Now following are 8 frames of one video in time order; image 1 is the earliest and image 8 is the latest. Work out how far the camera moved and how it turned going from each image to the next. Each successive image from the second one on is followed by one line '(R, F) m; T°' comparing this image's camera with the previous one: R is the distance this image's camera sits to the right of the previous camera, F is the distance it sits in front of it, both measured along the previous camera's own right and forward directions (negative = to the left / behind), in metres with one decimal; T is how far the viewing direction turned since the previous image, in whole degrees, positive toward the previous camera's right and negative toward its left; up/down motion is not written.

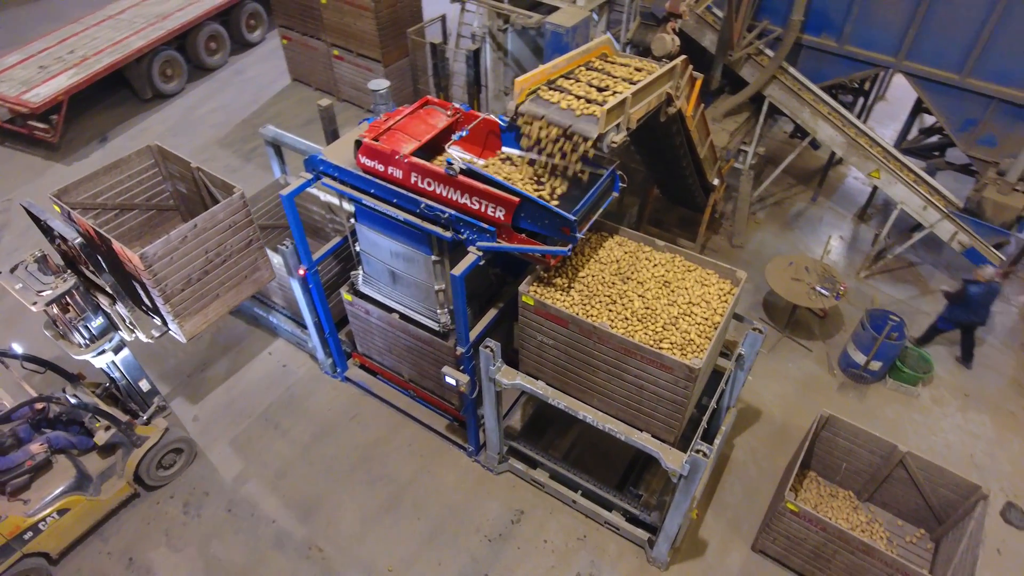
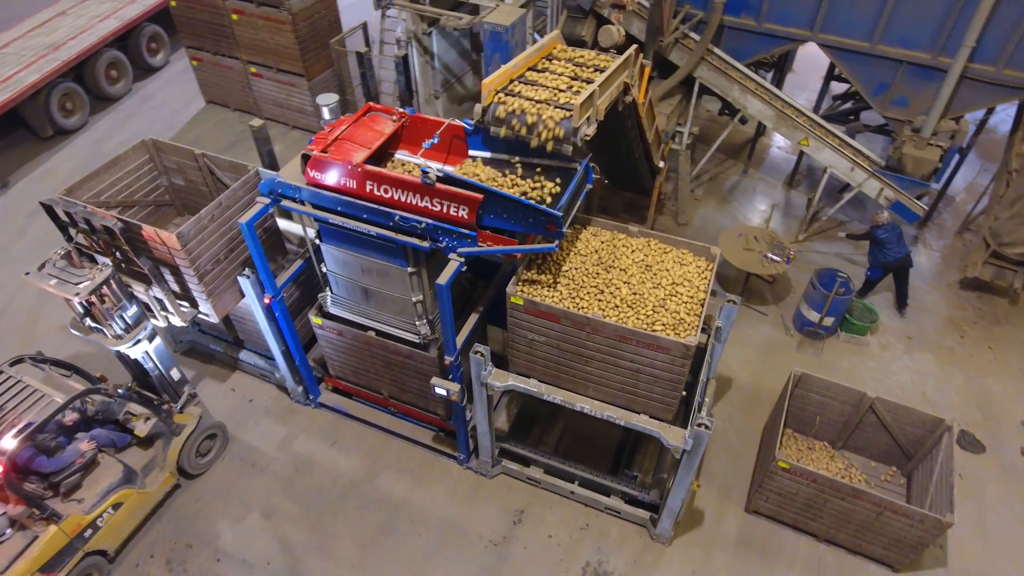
(-0.4, 0.0) m; +7°
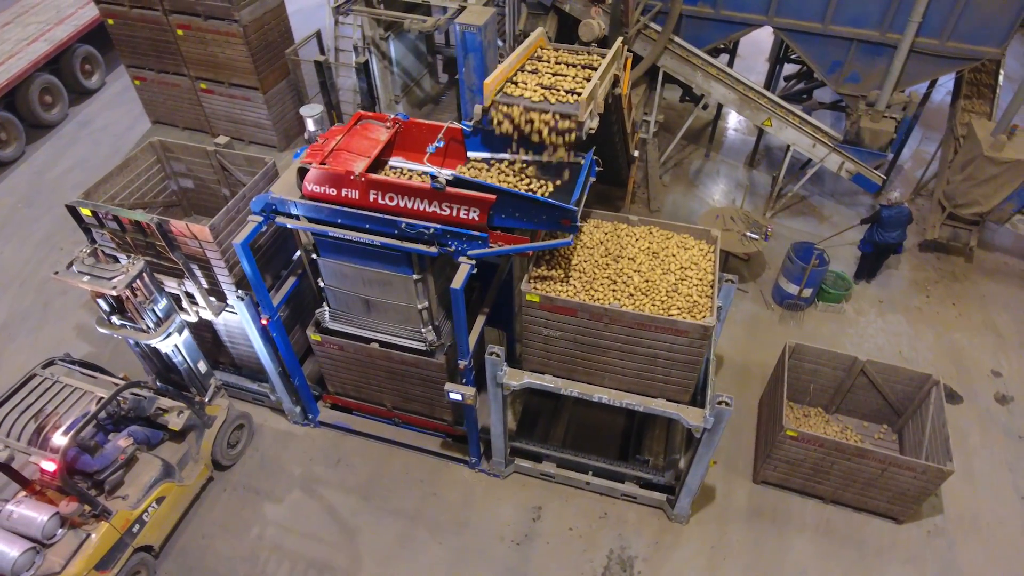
(-0.4, 0.0) m; +5°
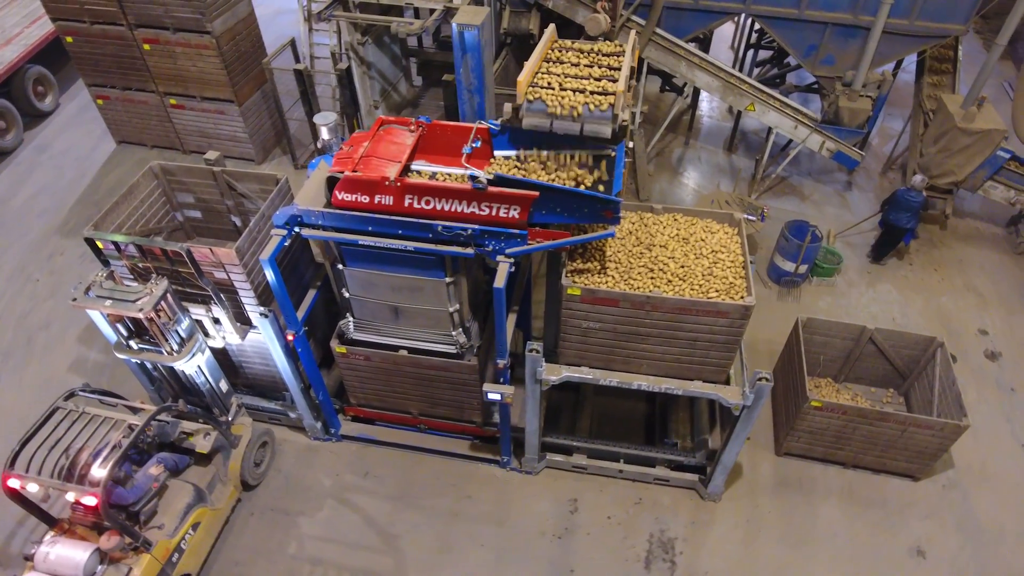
(-0.5, 0.0) m; +4°
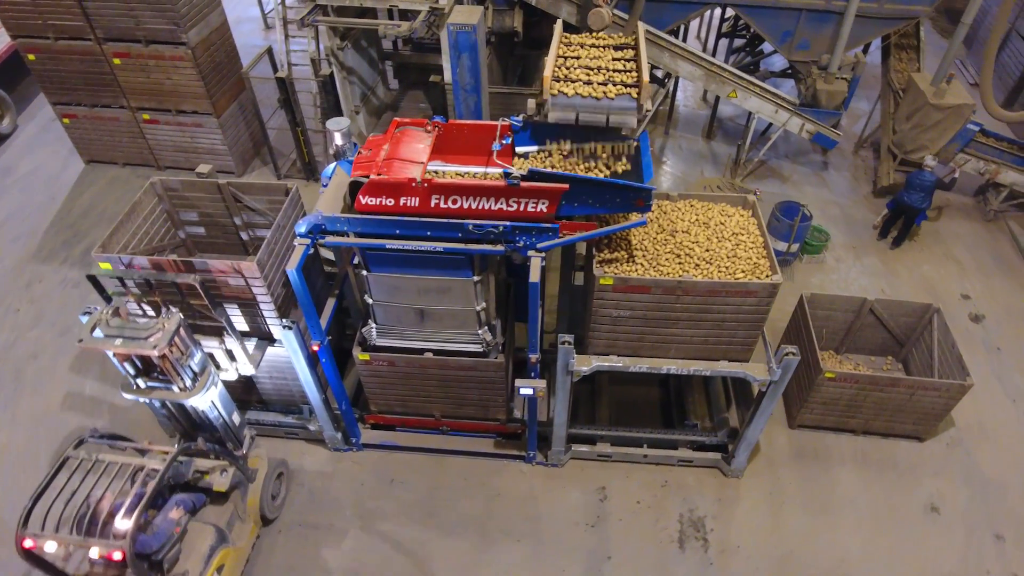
(-0.5, 0.0) m; +4°
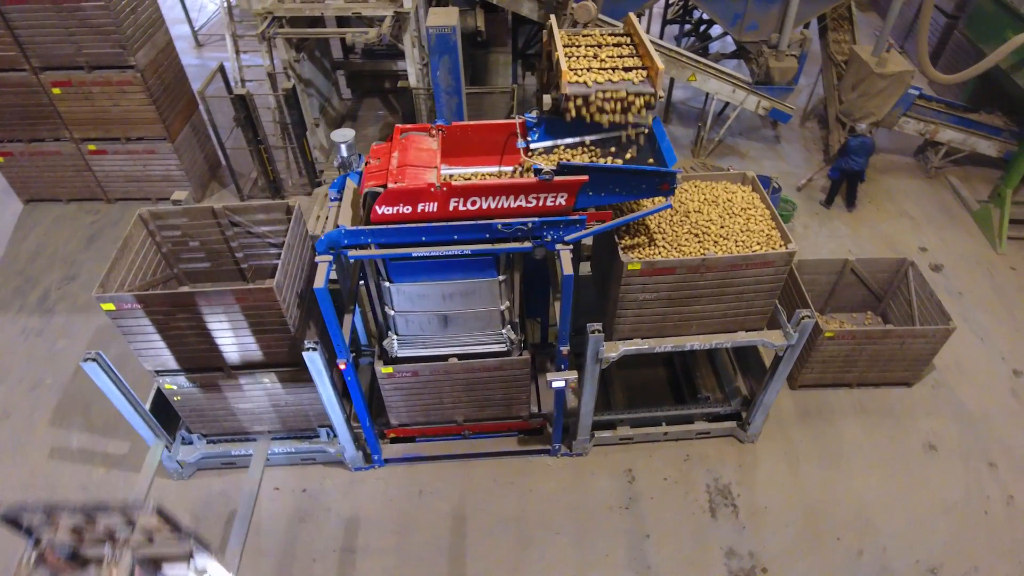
(-0.6, 0.0) m; +6°
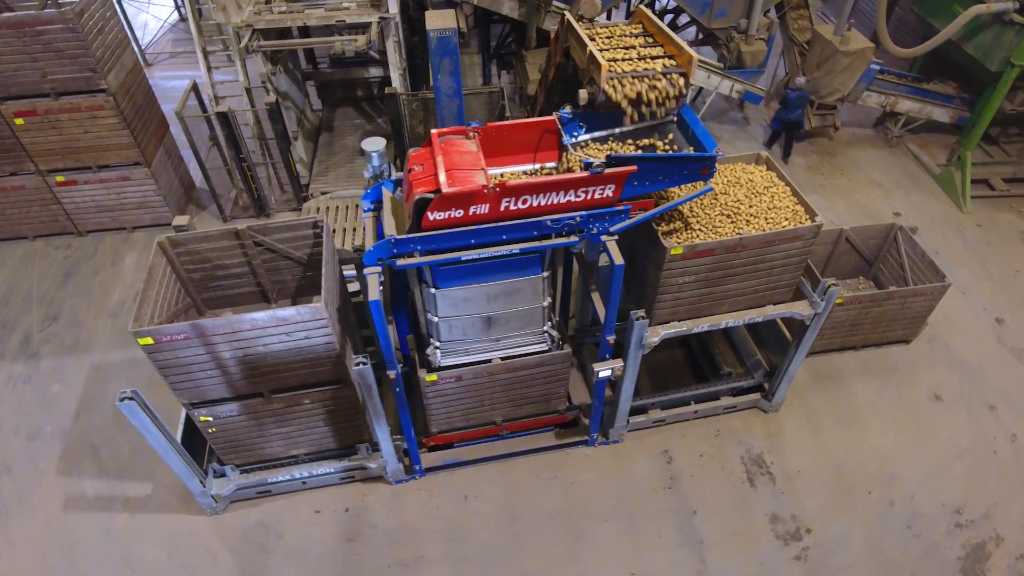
(-0.7, 0.0) m; +5°
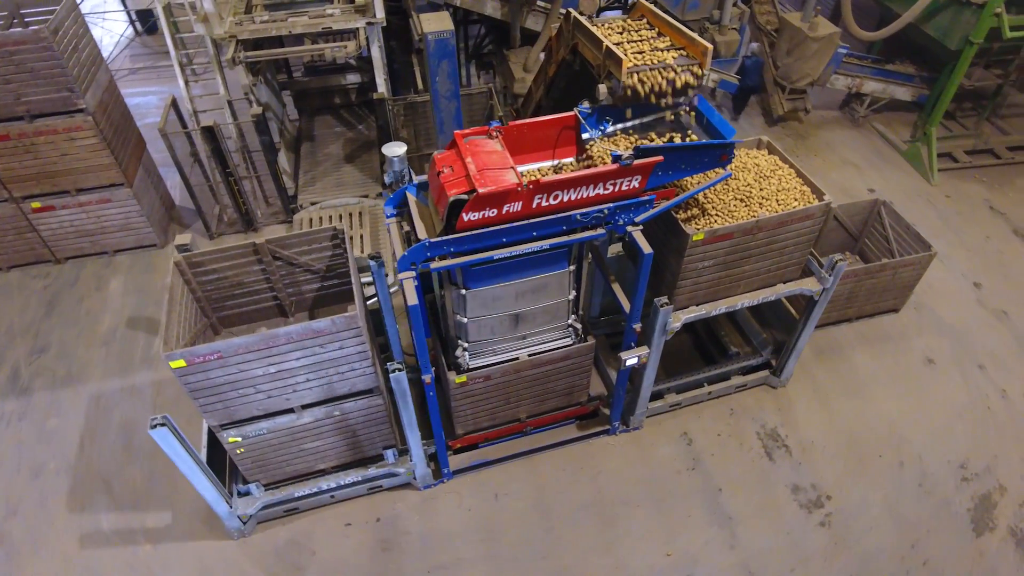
(-0.5, 0.0) m; +4°
